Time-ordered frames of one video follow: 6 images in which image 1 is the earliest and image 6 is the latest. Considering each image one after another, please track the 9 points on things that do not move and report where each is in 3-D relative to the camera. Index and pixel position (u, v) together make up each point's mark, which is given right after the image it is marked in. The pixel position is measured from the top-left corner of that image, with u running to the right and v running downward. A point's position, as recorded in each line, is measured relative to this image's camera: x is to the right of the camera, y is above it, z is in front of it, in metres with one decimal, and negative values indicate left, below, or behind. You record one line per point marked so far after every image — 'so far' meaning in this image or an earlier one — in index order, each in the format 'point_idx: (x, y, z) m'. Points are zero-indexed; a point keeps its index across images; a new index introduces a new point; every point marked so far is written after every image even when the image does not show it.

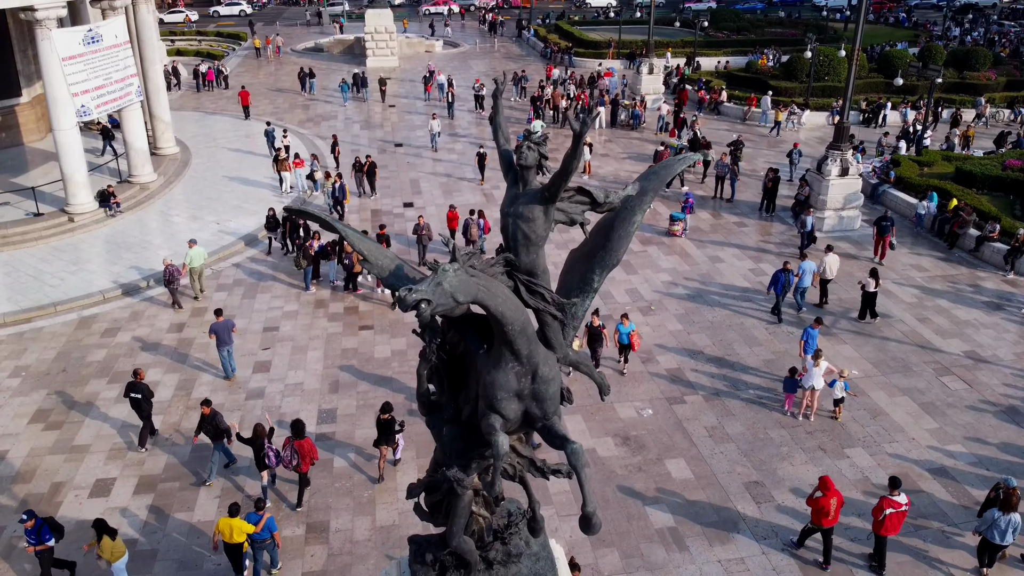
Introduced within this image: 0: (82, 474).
0: (-6.8, -2.9, +12.5) m
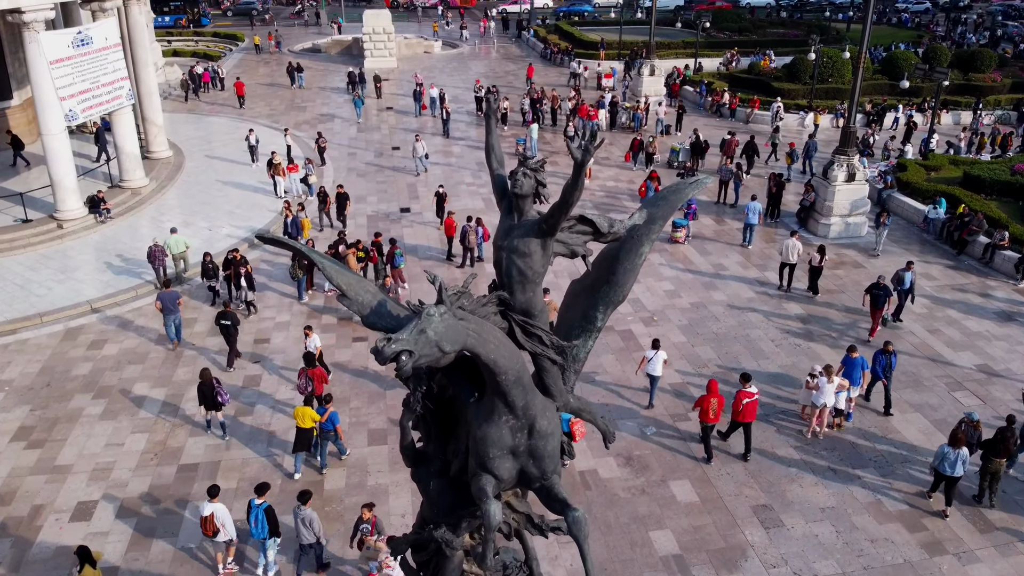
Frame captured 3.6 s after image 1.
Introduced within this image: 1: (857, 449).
0: (-6.8, -3.2, +12.0) m
1: (+5.6, -2.6, +12.9) m
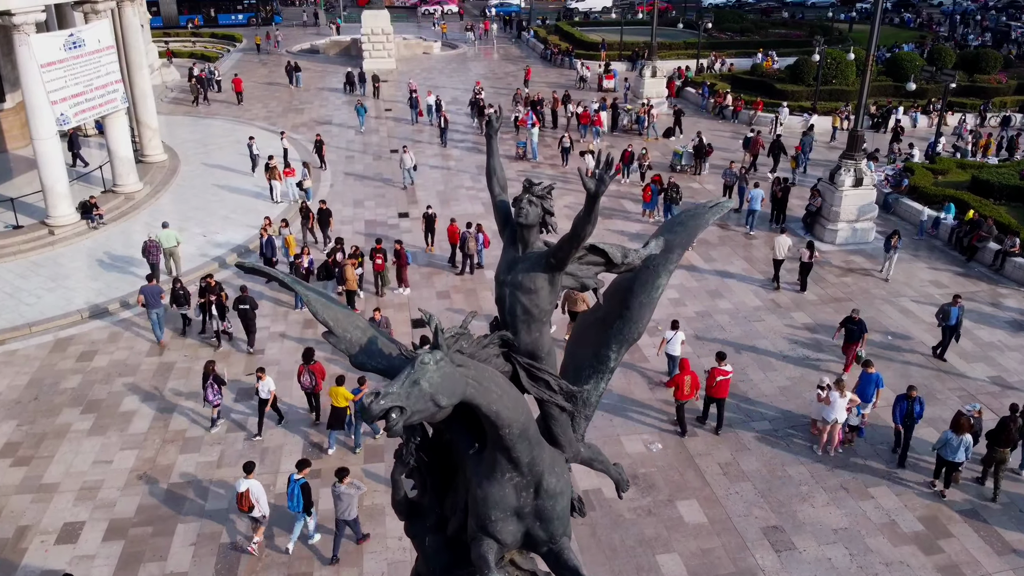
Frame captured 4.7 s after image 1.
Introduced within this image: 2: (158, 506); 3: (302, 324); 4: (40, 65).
0: (-6.8, -3.3, +11.6) m
1: (+5.6, -2.8, +12.5) m
2: (-5.3, -3.2, +11.8) m
3: (-4.5, -0.8, +17.0) m
4: (-11.5, +5.4, +19.4) m
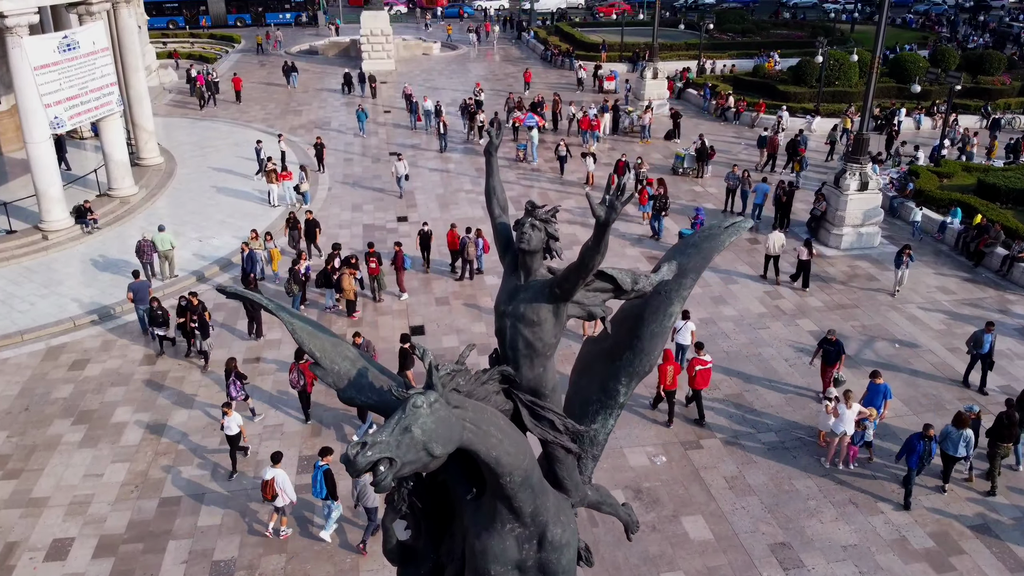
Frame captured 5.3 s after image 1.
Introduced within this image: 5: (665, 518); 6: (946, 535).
0: (-6.8, -3.5, +11.3) m
1: (+5.6, -3.0, +12.2) m
2: (-5.3, -3.4, +11.5) m
3: (-4.5, -0.9, +16.7) m
4: (-11.5, +5.3, +19.1) m
5: (+2.2, -3.3, +11.3) m
6: (+6.1, -3.5, +11.1) m
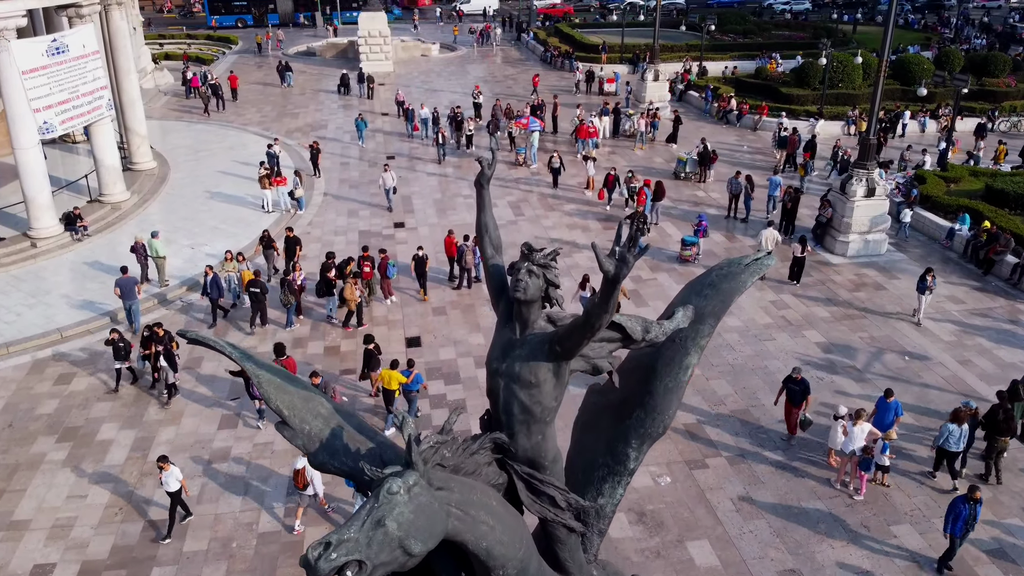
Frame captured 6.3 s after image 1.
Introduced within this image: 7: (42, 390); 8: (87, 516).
0: (-6.8, -3.7, +10.9) m
1: (+5.6, -3.2, +11.7) m
2: (-5.3, -3.6, +11.1) m
3: (-4.5, -1.1, +16.2) m
4: (-11.5, +5.1, +18.7) m
5: (+2.2, -3.5, +10.8) m
6: (+6.1, -3.7, +10.7) m
7: (-8.7, -1.9, +14.7) m
8: (-6.2, -3.3, +11.7) m
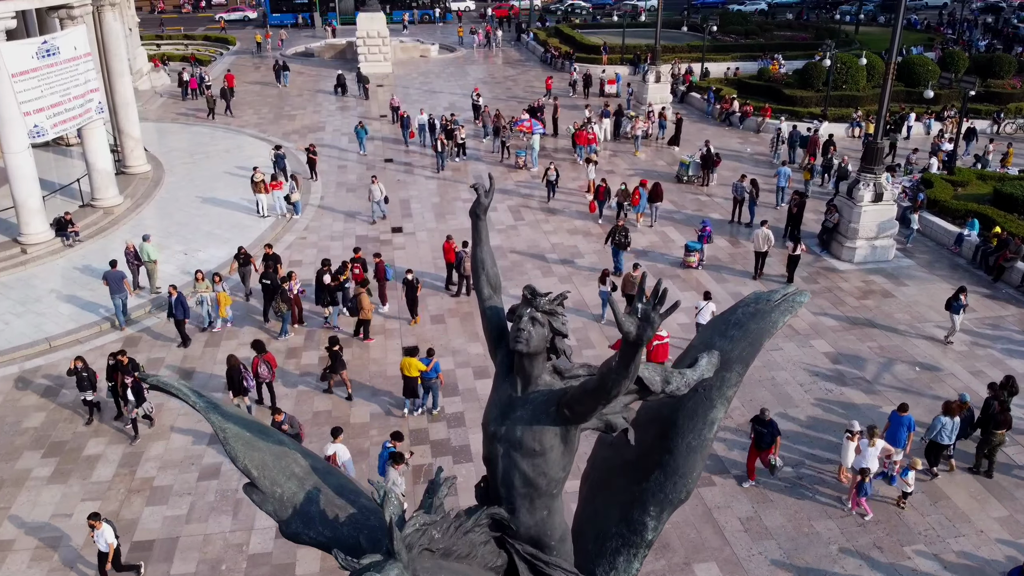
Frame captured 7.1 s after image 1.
0: (-6.8, -3.9, +10.5) m
1: (+5.6, -3.3, +11.3) m
2: (-5.3, -3.8, +10.7) m
3: (-4.5, -1.3, +15.8) m
4: (-11.5, +4.9, +18.3) m
5: (+2.2, -3.6, +10.4) m
6: (+6.1, -3.9, +10.3) m
7: (-8.7, -2.1, +14.3) m
8: (-6.2, -3.5, +11.3) m
